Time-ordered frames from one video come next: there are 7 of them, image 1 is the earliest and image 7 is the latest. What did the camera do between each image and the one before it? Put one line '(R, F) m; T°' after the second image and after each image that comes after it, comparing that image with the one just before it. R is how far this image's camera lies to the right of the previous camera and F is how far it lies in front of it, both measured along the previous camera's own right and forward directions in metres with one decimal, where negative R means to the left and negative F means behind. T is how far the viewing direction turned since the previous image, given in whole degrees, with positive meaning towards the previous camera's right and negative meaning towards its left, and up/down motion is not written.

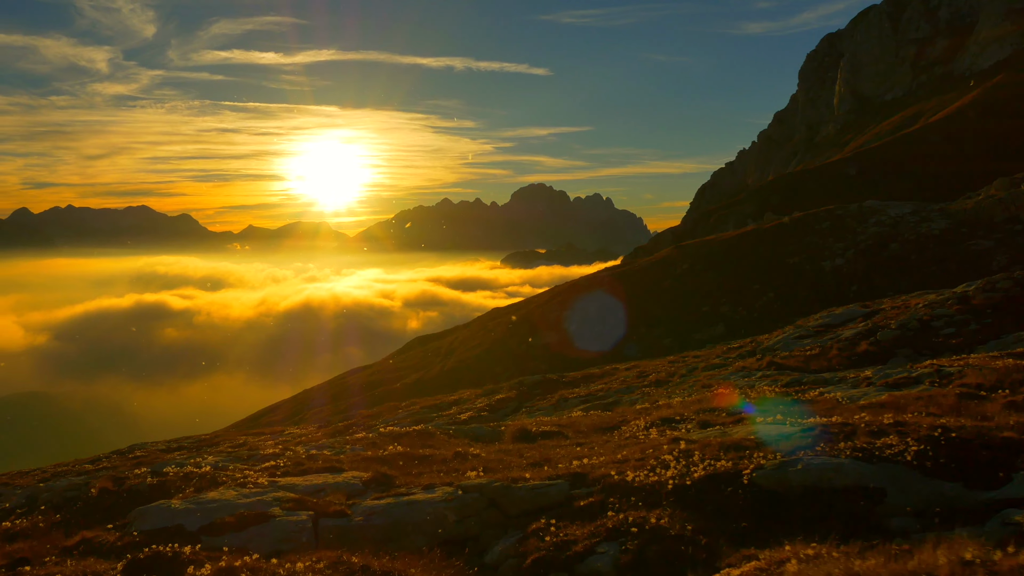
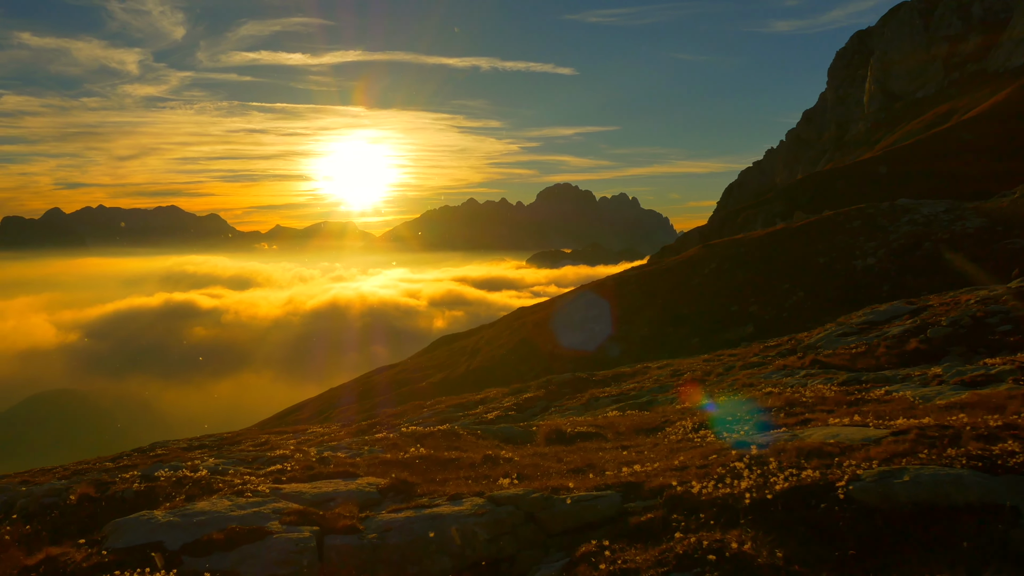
(-0.2, +1.6) m; -2°
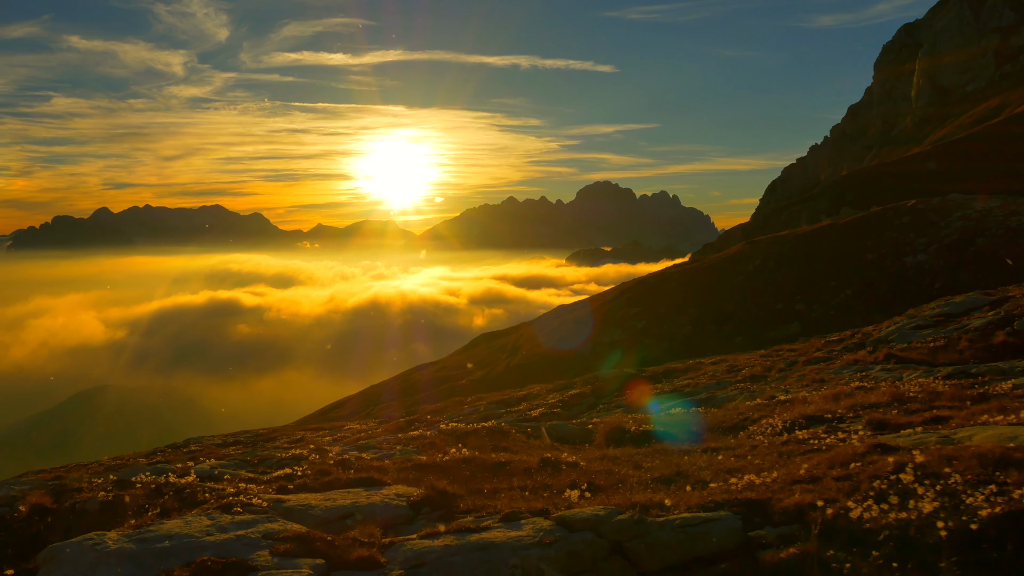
(-0.3, +2.4) m; -2°
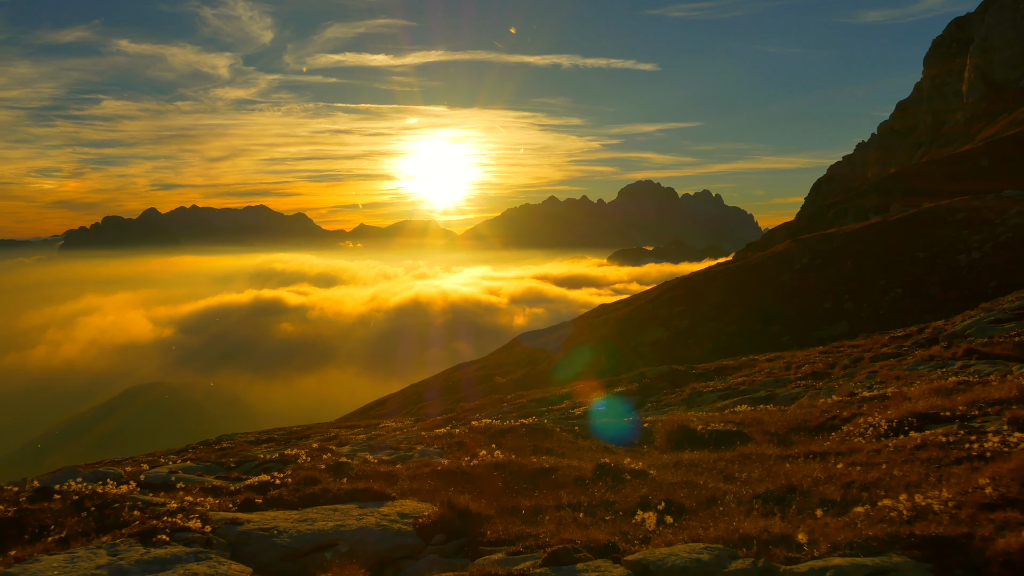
(-0.1, +2.4) m; -3°
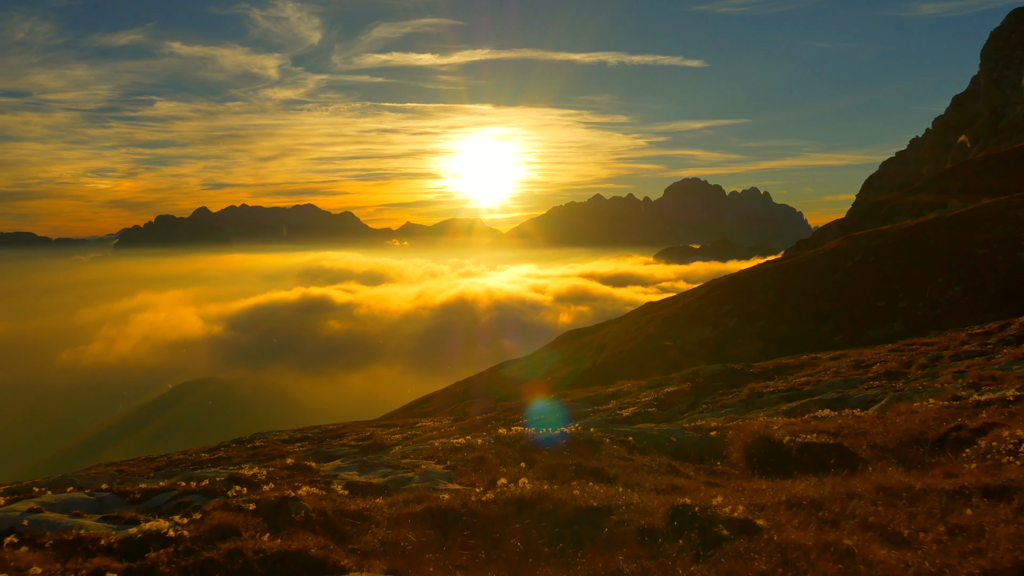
(+0.1, +2.6) m; -3°
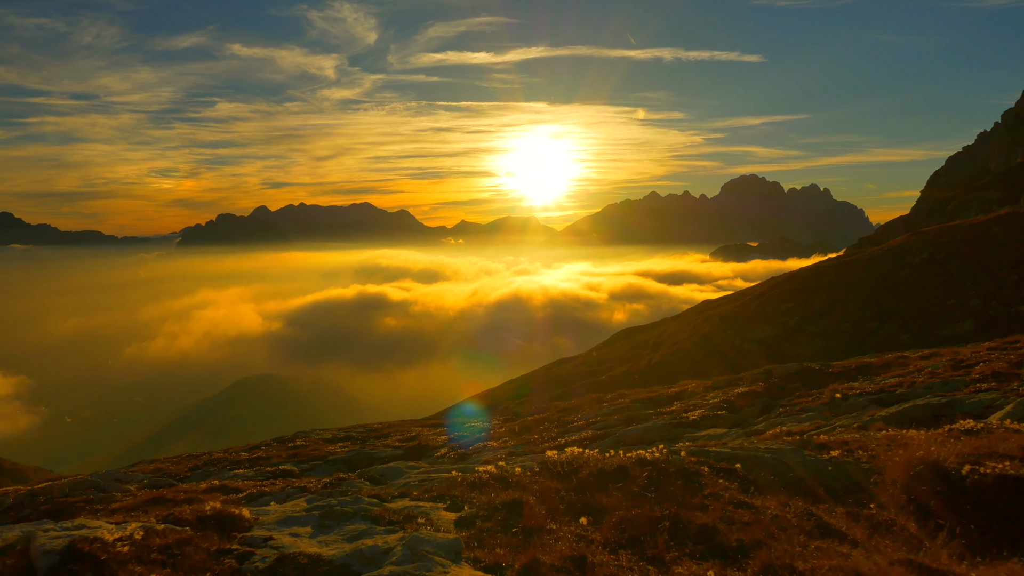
(0.0, +3.2) m; -3°
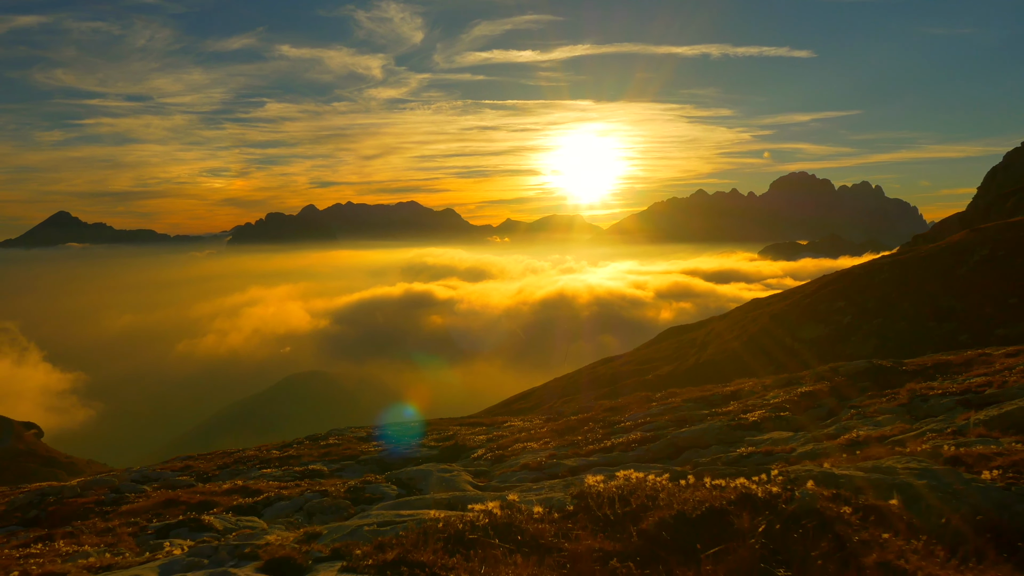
(+0.1, +2.6) m; -3°
